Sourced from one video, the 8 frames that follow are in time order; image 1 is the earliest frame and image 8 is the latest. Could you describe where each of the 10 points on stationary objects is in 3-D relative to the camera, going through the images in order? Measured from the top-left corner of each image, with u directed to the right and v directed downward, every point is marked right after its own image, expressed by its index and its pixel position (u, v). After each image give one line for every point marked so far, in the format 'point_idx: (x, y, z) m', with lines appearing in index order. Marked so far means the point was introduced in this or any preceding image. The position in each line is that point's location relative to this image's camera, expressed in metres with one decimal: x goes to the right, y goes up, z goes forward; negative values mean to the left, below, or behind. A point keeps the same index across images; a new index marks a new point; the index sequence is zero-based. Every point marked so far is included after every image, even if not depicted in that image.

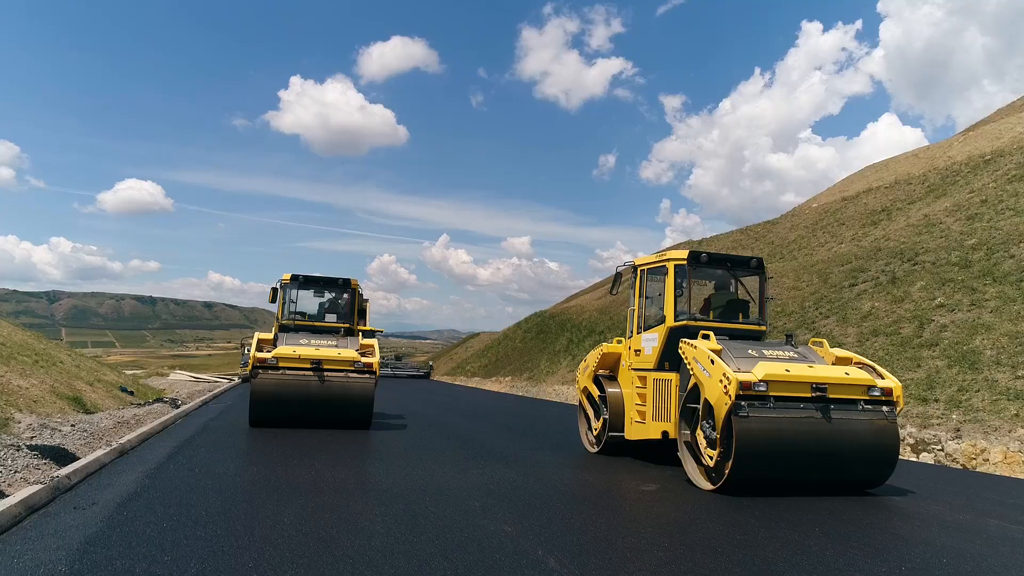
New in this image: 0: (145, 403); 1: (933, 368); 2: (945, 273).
0: (-6.6, -2.1, +13.0) m
1: (+9.3, -1.8, +15.9) m
2: (+11.9, +0.4, +19.7) m
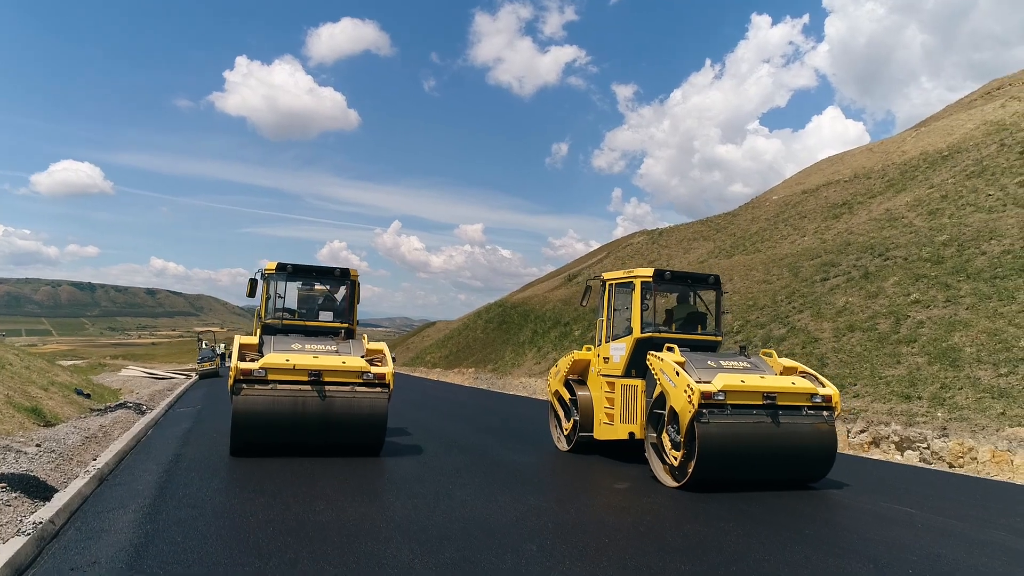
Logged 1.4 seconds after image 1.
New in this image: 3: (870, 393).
0: (-6.8, -2.0, +12.0) m
1: (+8.9, -1.7, +15.9) m
2: (+11.3, +0.5, +19.9) m
3: (+7.9, -2.3, +15.9) m
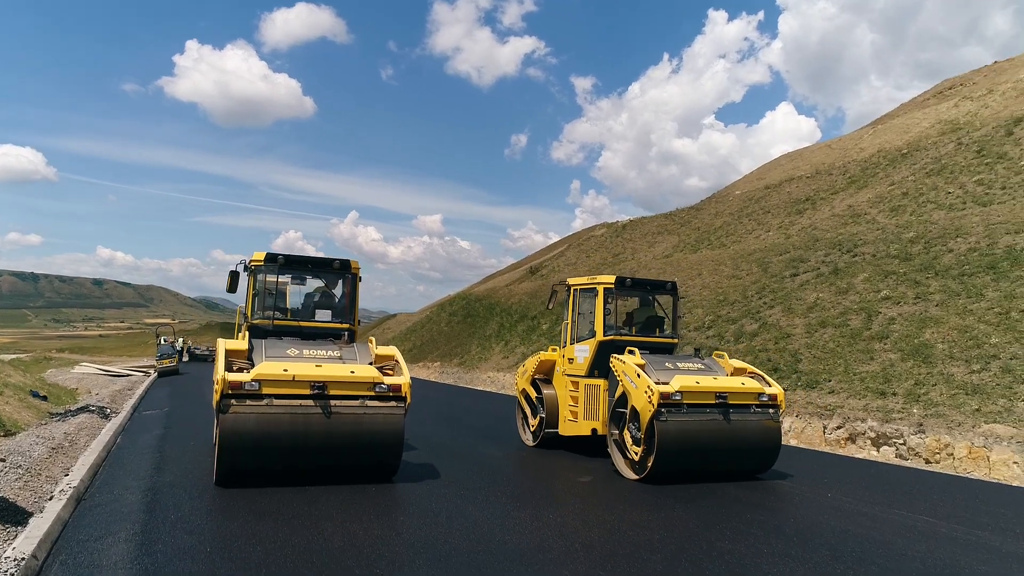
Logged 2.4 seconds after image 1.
0: (-7.0, -2.0, +11.4) m
1: (+8.4, -1.6, +16.2) m
2: (+10.5, +0.6, +20.2) m
3: (+7.4, -2.2, +16.0) m
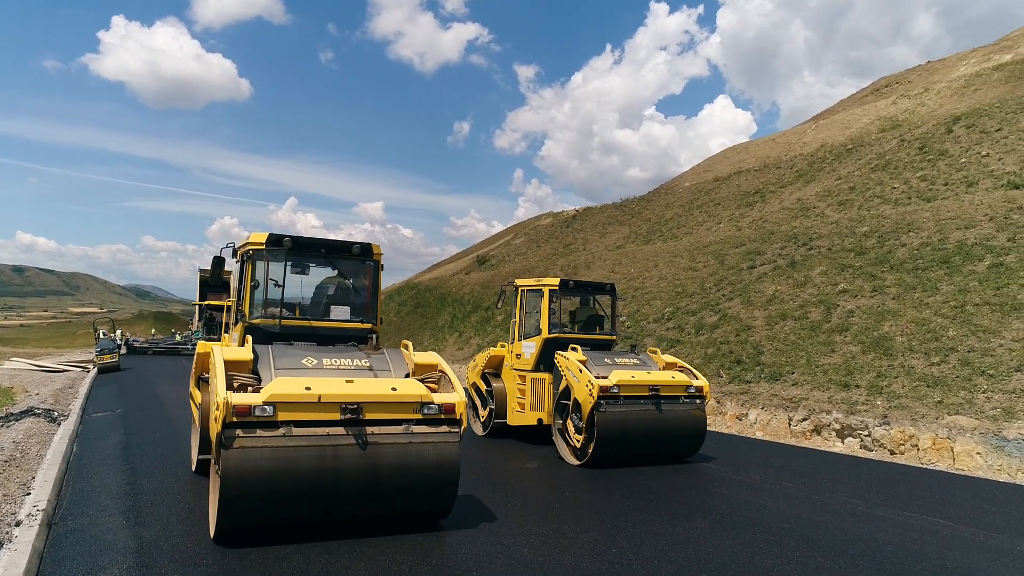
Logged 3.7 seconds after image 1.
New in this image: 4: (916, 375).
0: (-7.3, -1.9, +10.5) m
1: (+7.7, -1.5, +16.5) m
2: (+9.5, +0.8, +20.7) m
3: (+6.7, -2.1, +16.3) m
4: (+8.2, -1.8, +14.6) m
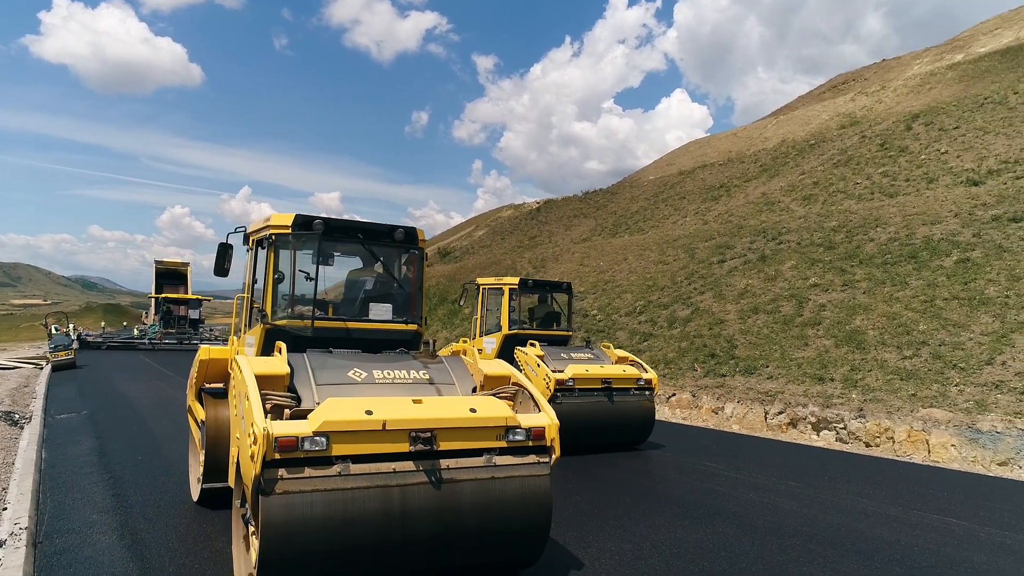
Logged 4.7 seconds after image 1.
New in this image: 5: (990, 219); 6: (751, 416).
0: (-7.5, -1.8, +9.8) m
1: (+7.2, -1.4, +16.7) m
2: (+8.7, +1.0, +20.9) m
3: (+6.2, -2.0, +16.4) m
4: (+7.8, -1.7, +14.8) m
5: (+12.2, +1.7, +18.3) m
6: (+5.1, -2.7, +15.2) m
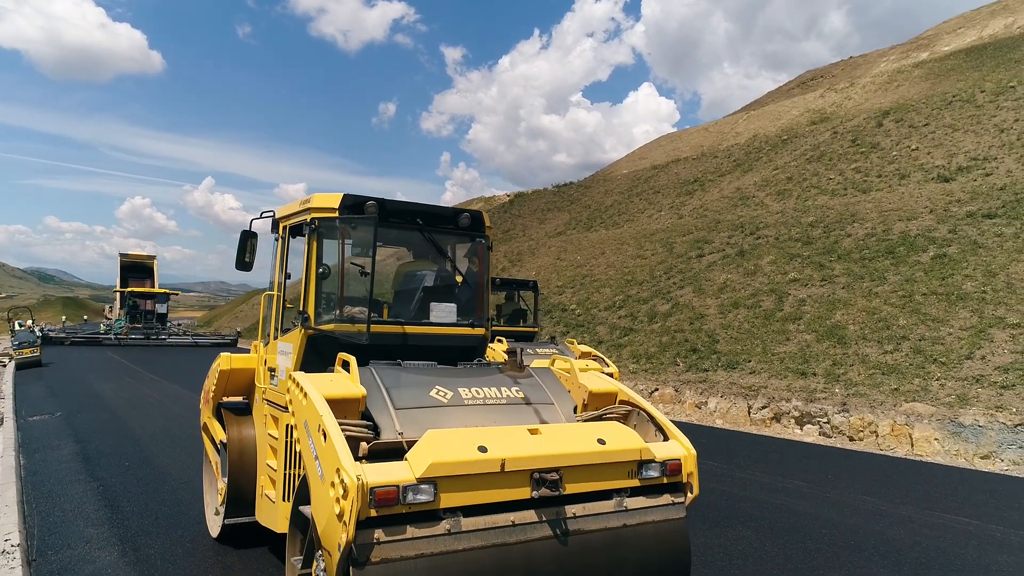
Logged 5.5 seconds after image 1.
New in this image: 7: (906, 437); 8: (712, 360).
0: (-7.5, -1.8, +9.3) m
1: (+6.8, -1.3, +16.8) m
2: (+8.2, +1.2, +21.1) m
3: (+5.8, -1.8, +16.5) m
4: (+7.5, -1.6, +15.0) m
5: (+11.7, +1.9, +18.6) m
6: (+4.8, -2.6, +15.3) m
7: (+7.0, -2.6, +12.6) m
8: (+5.0, -1.8, +17.9) m
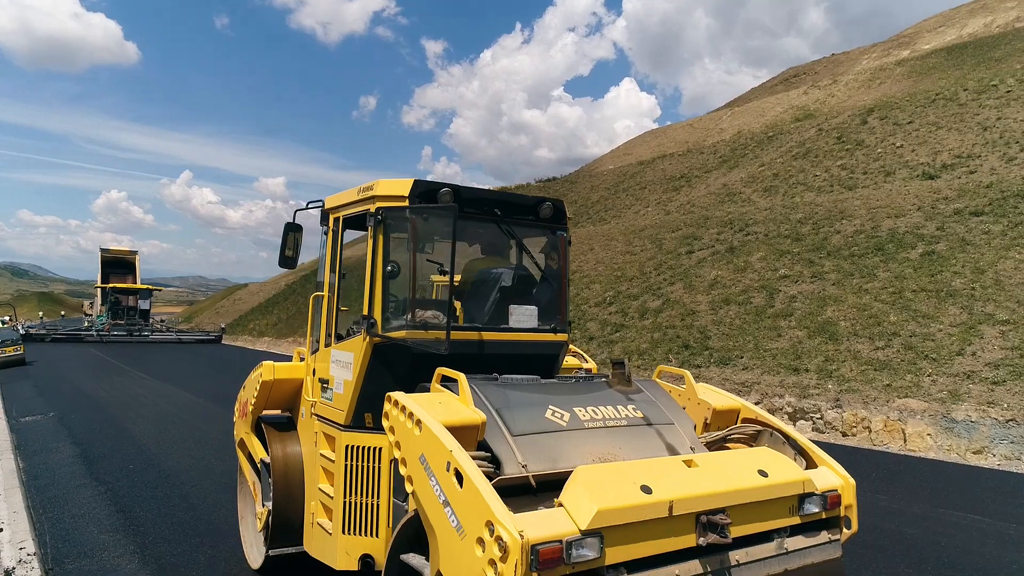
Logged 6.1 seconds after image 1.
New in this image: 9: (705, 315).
0: (-7.5, -1.7, +9.1) m
1: (+6.7, -1.2, +17.0) m
2: (+7.9, +1.3, +21.3) m
3: (+5.7, -1.8, +16.7) m
4: (+7.4, -1.5, +15.2) m
5: (+11.5, +2.0, +18.8) m
6: (+4.7, -2.6, +15.4) m
7: (+6.9, -2.6, +12.7) m
8: (+4.8, -1.7, +18.0) m
9: (+5.3, -0.7, +19.8) m
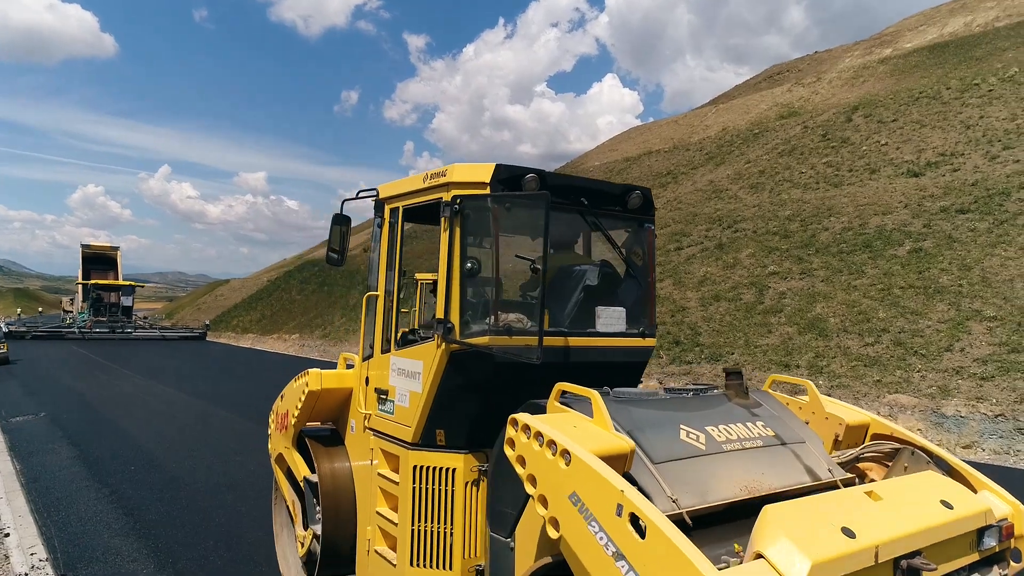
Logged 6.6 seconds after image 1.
0: (-7.4, -1.7, +8.9) m
1: (+6.5, -1.1, +17.1) m
2: (+7.6, +1.4, +21.4) m
3: (+5.5, -1.7, +16.8) m
4: (+7.3, -1.4, +15.3) m
5: (+11.3, +2.1, +19.1) m
6: (+4.5, -2.5, +15.5) m
7: (+6.9, -2.5, +12.9) m
8: (+4.6, -1.6, +18.1) m
9: (+5.1, -0.7, +19.9) m
